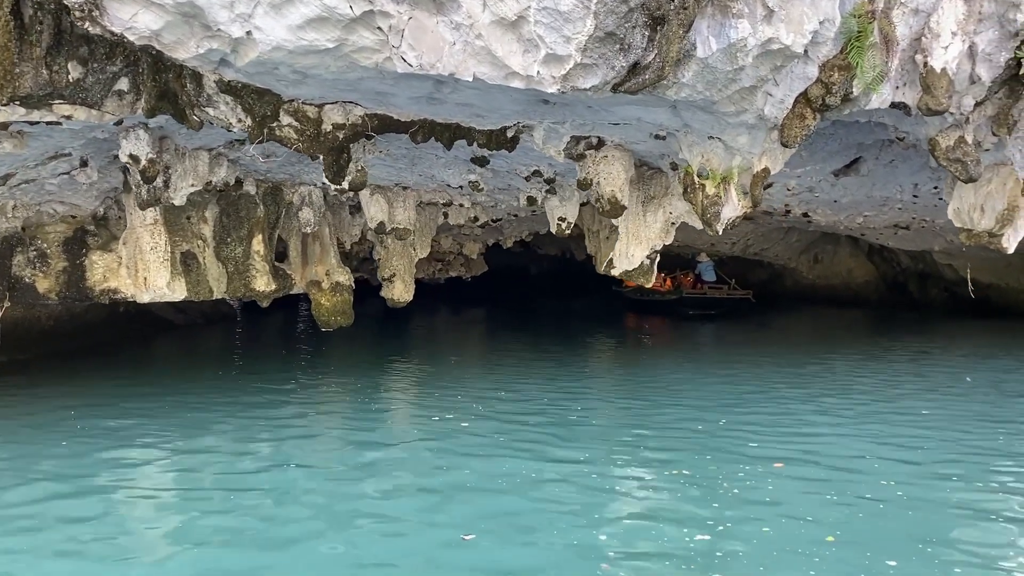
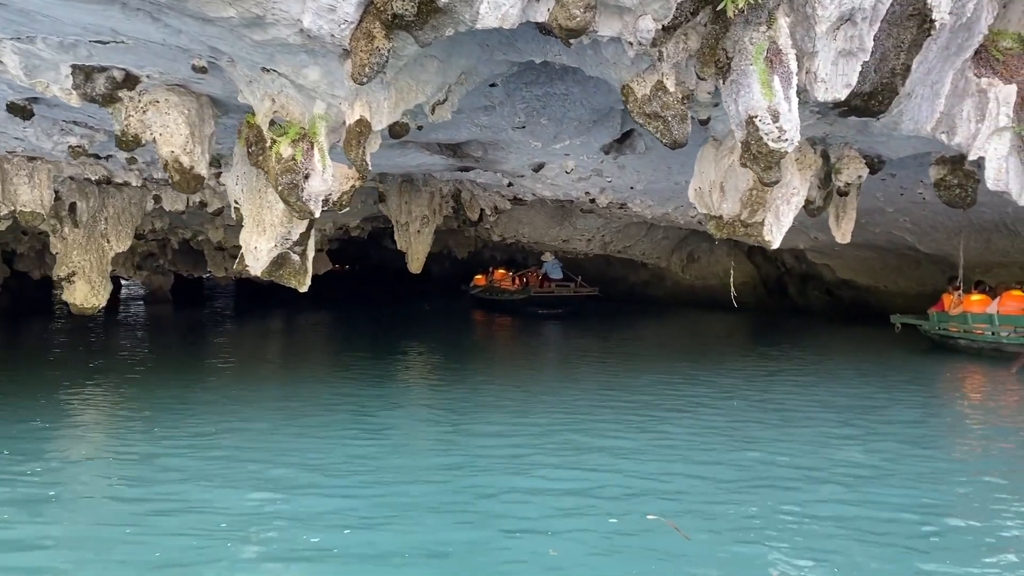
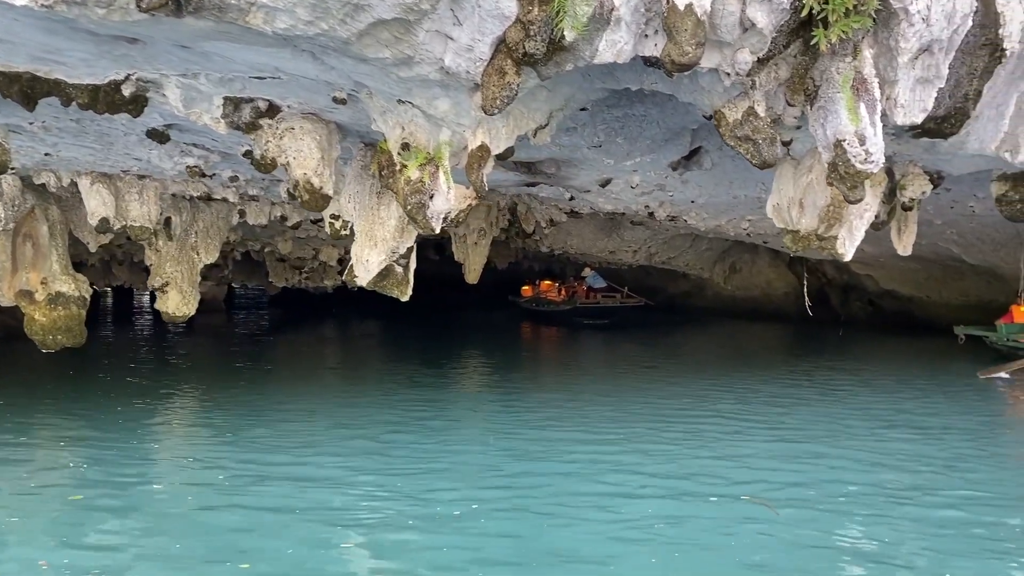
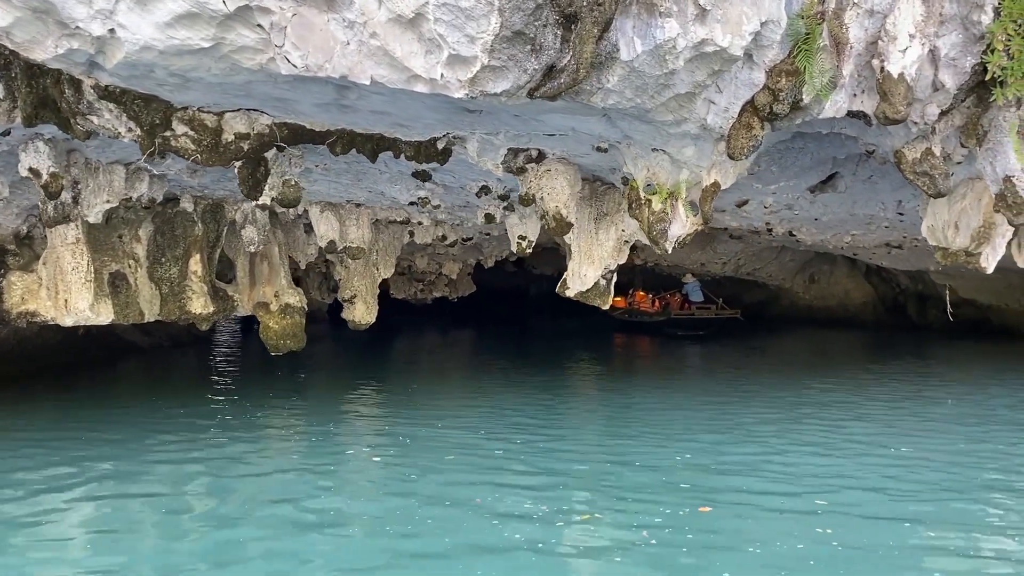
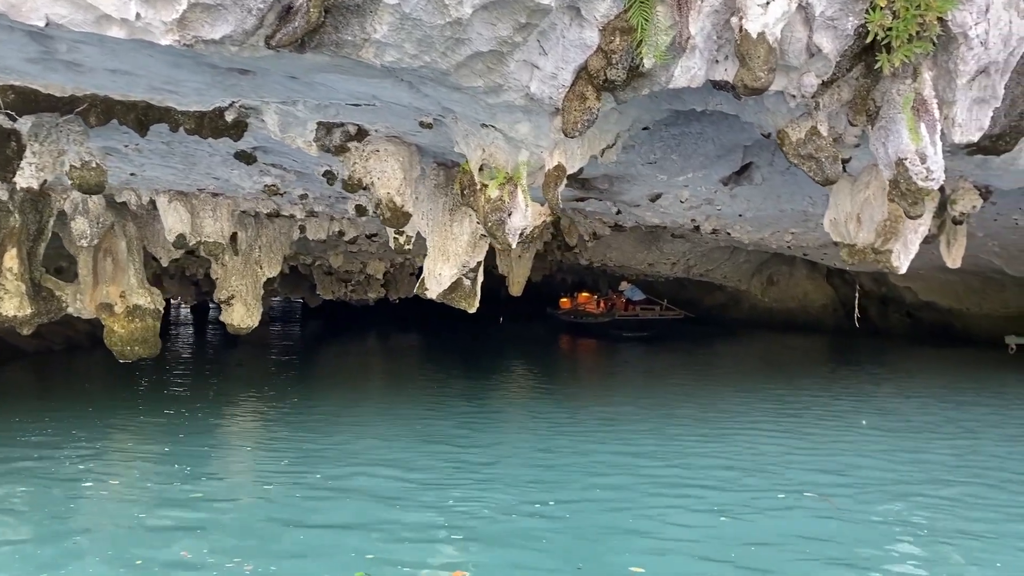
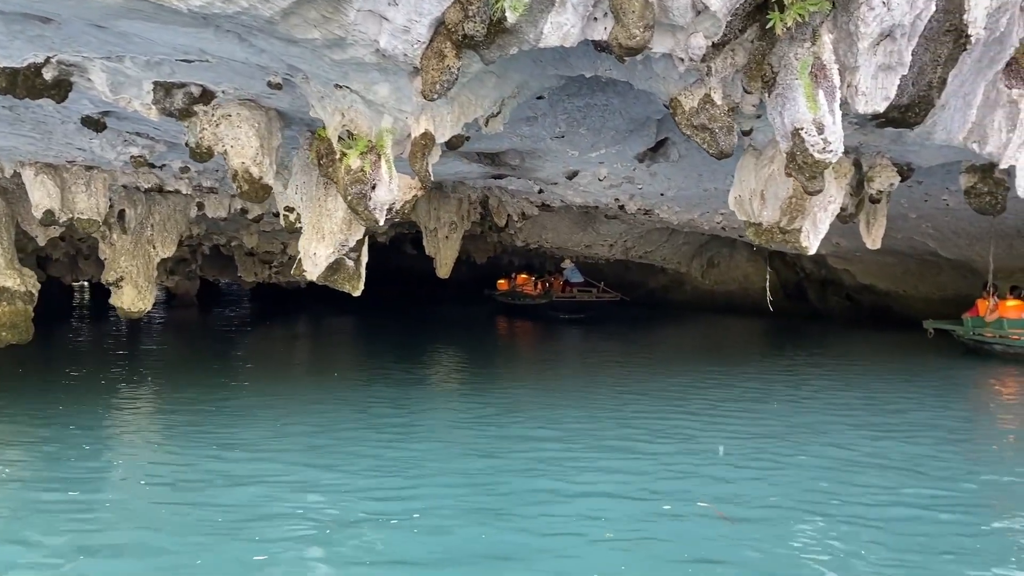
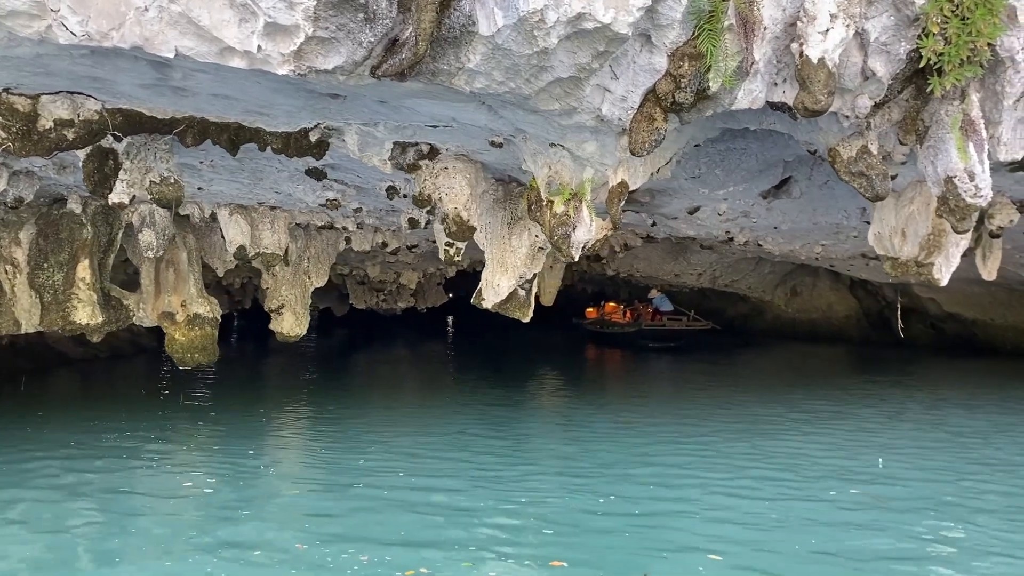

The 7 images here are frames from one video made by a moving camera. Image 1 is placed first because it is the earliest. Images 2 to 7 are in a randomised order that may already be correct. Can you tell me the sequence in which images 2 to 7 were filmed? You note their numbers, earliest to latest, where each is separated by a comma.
4, 7, 5, 3, 6, 2
